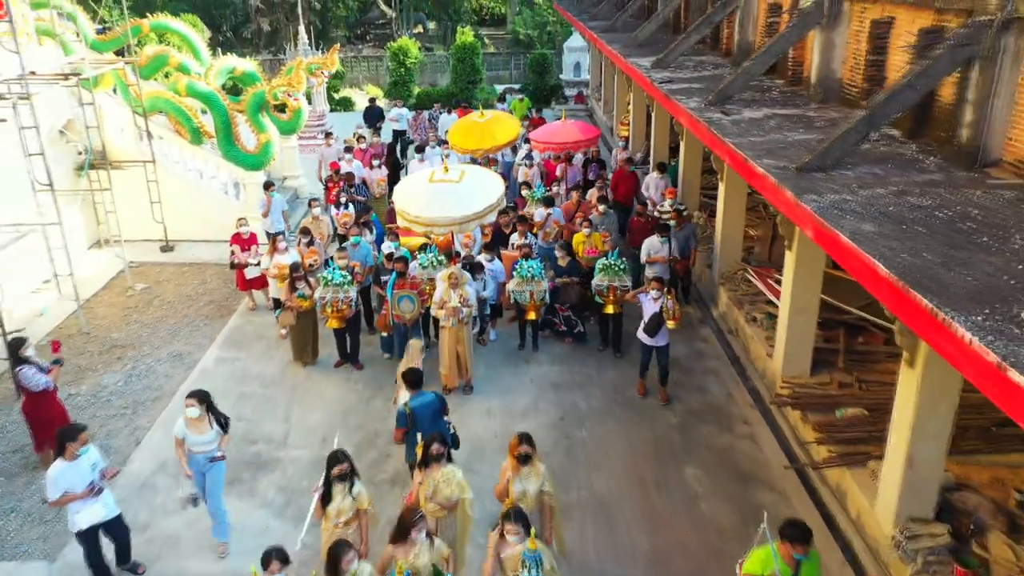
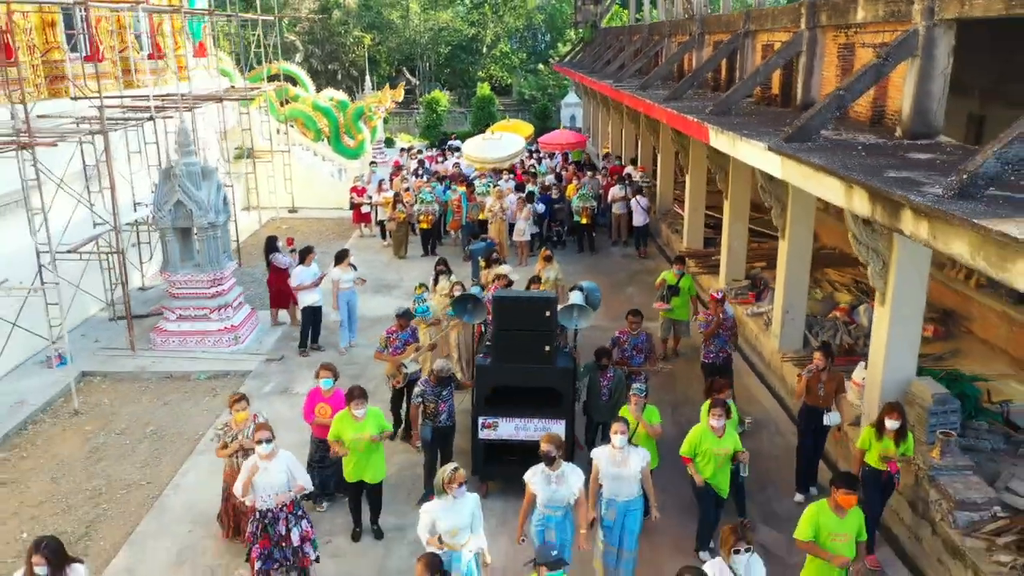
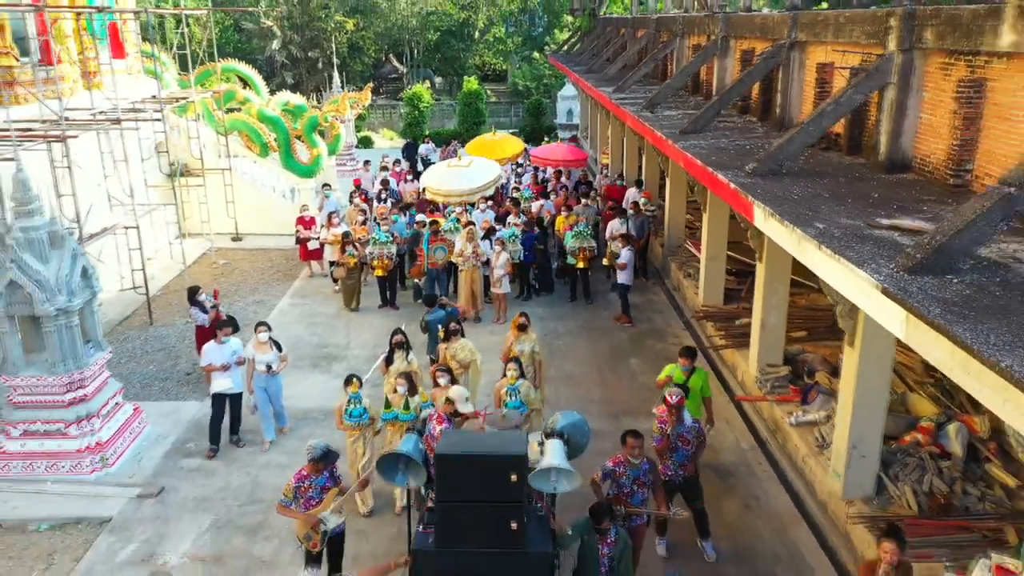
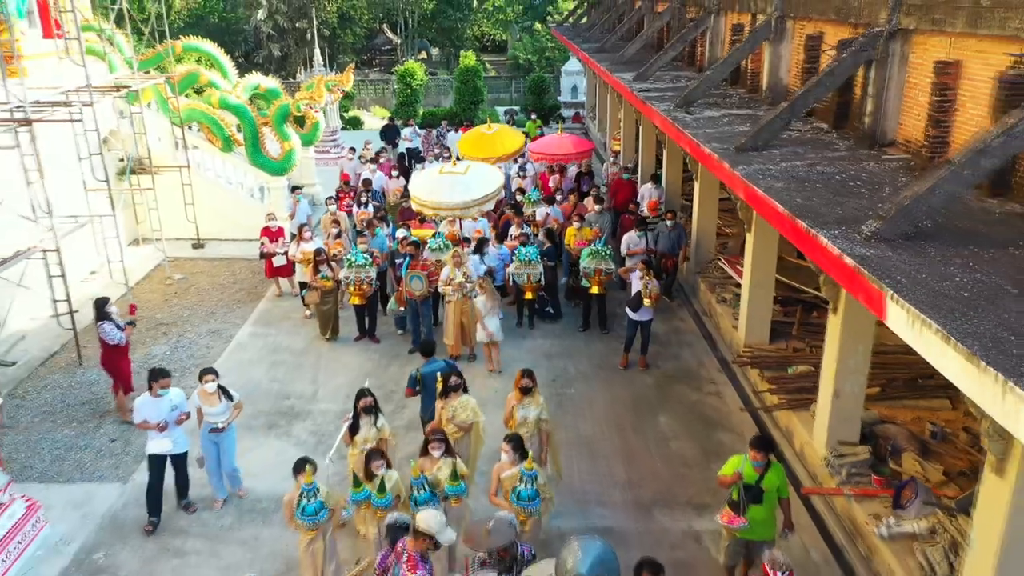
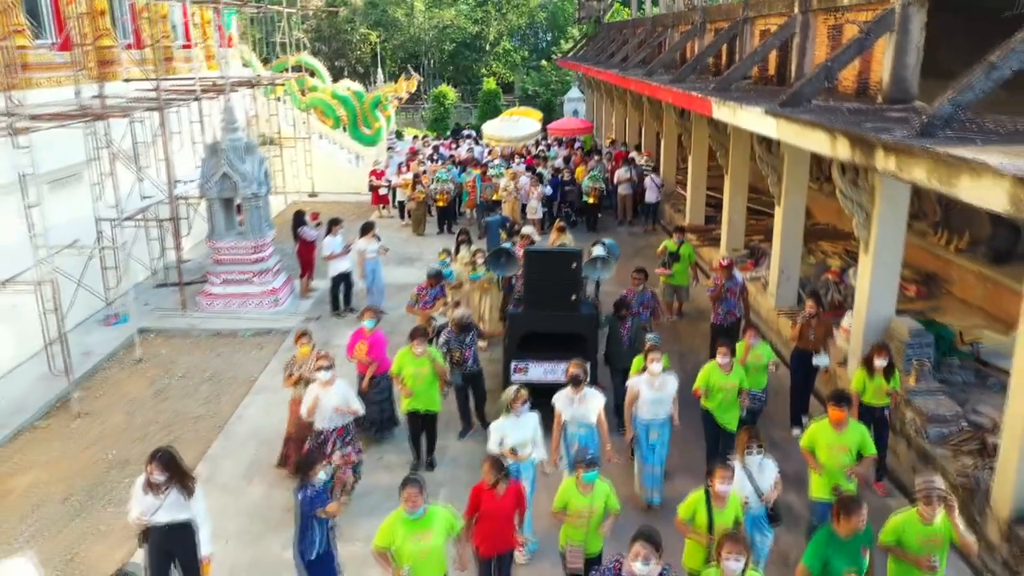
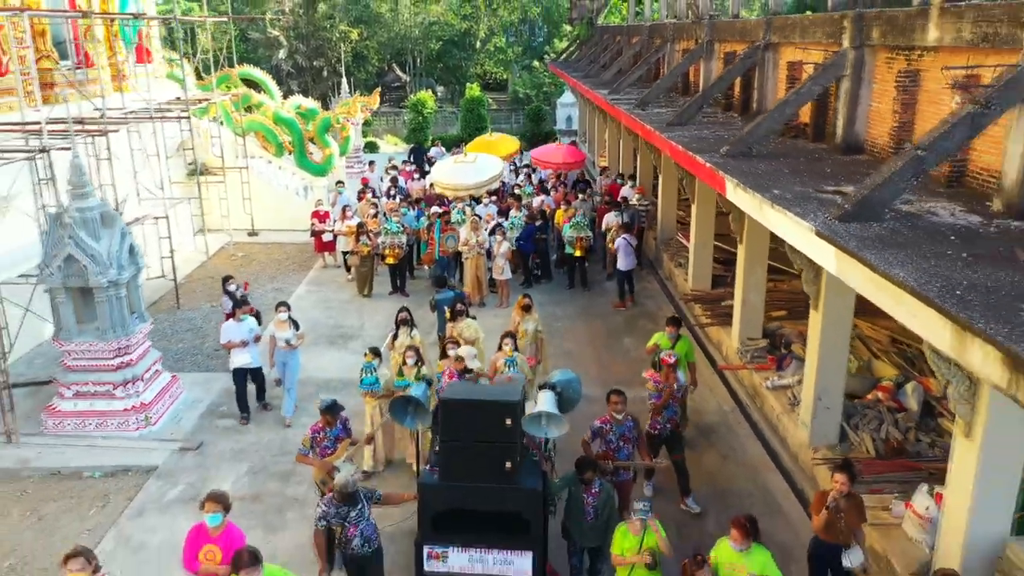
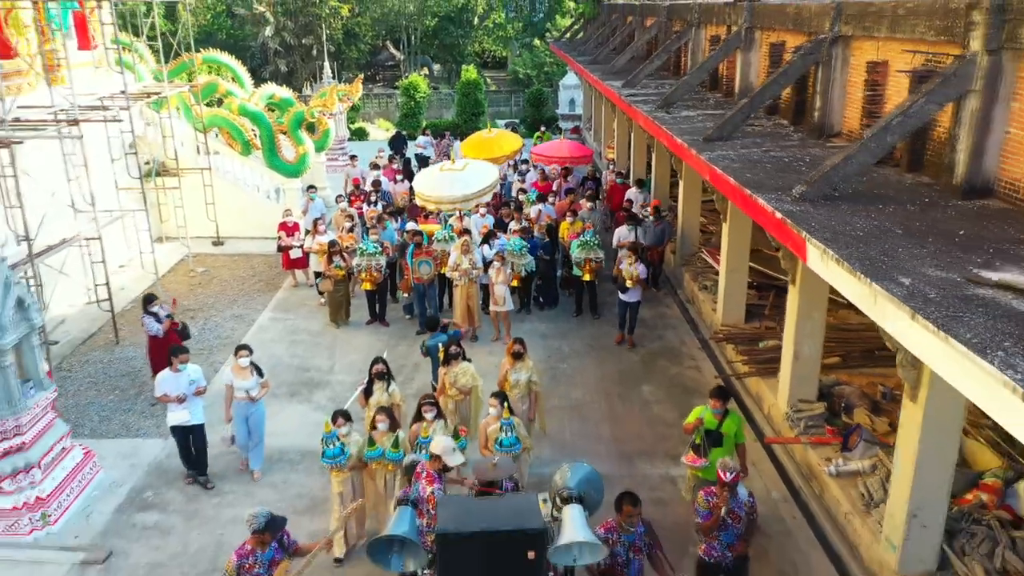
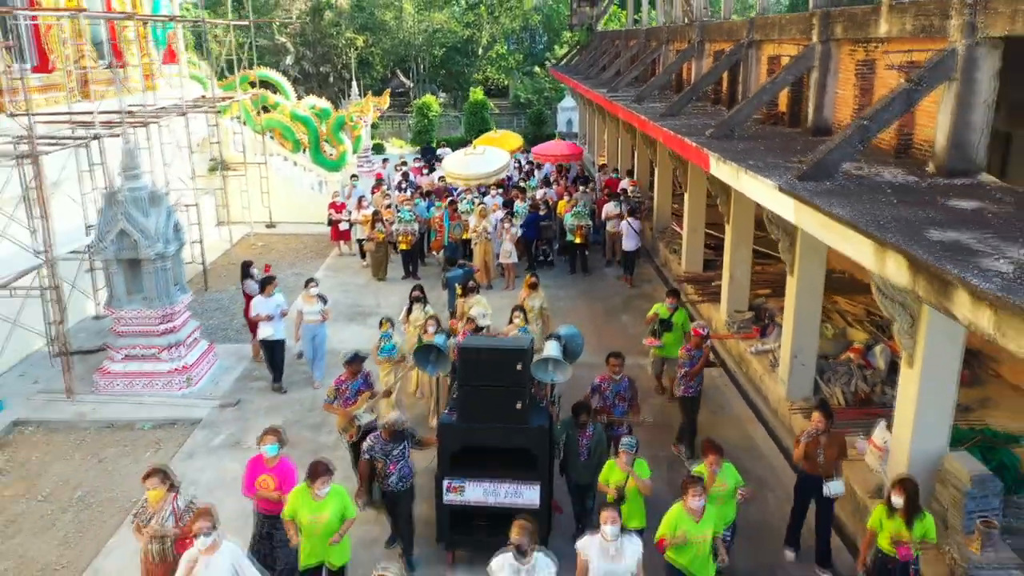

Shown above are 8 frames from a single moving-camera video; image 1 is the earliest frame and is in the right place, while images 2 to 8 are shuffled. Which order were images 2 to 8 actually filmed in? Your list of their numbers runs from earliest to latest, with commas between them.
4, 7, 3, 6, 8, 2, 5
